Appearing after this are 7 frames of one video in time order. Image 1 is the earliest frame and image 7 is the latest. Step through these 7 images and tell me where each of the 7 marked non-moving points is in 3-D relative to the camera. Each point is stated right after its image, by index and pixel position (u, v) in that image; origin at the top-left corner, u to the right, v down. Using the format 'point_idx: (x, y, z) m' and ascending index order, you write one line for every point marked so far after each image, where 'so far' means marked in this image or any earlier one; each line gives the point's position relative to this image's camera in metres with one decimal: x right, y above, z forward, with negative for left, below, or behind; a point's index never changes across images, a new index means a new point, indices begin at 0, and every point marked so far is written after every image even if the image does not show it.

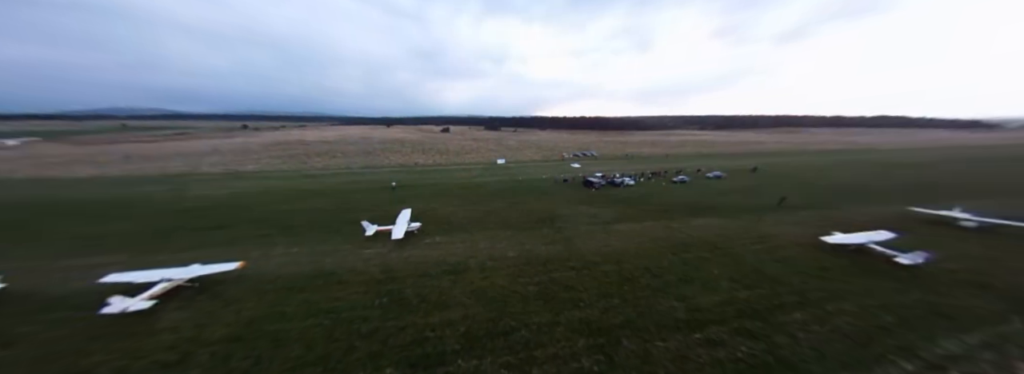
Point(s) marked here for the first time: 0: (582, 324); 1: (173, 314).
0: (+2.4, -4.7, +8.8) m
1: (-12.5, -4.7, +9.3) m
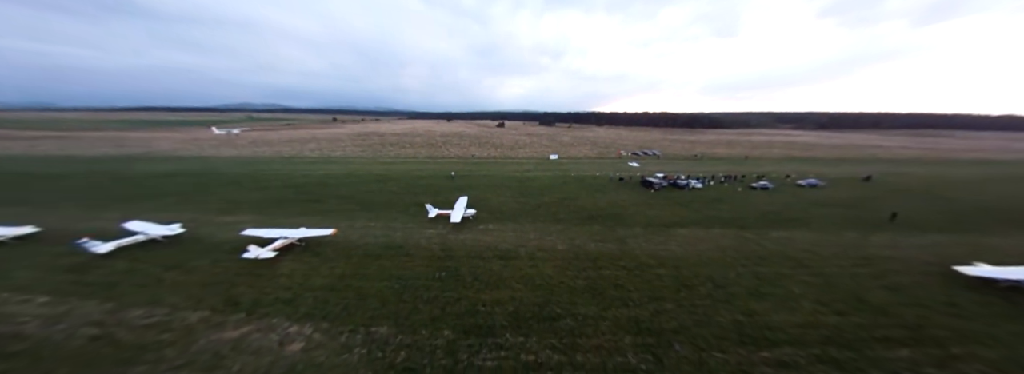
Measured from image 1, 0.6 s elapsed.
0: (+4.0, -4.6, +8.6) m
1: (-10.5, -3.6, +11.9) m
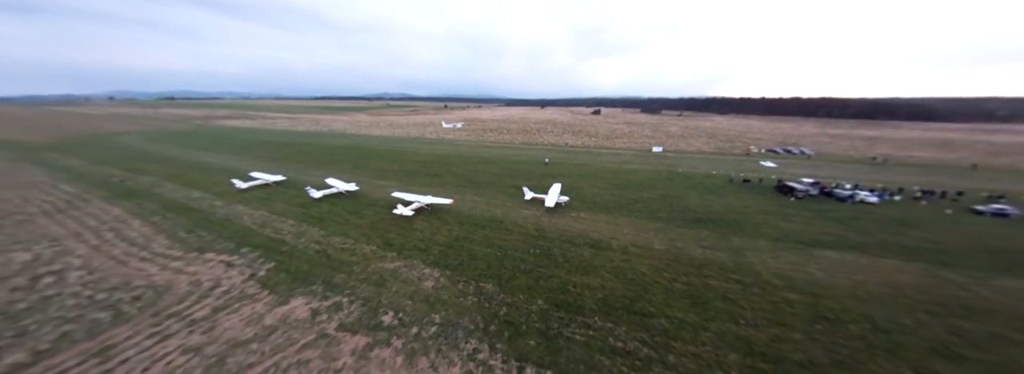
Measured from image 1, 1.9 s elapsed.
0: (+7.0, -4.7, +7.8) m
1: (-5.6, -2.1, +15.5) m
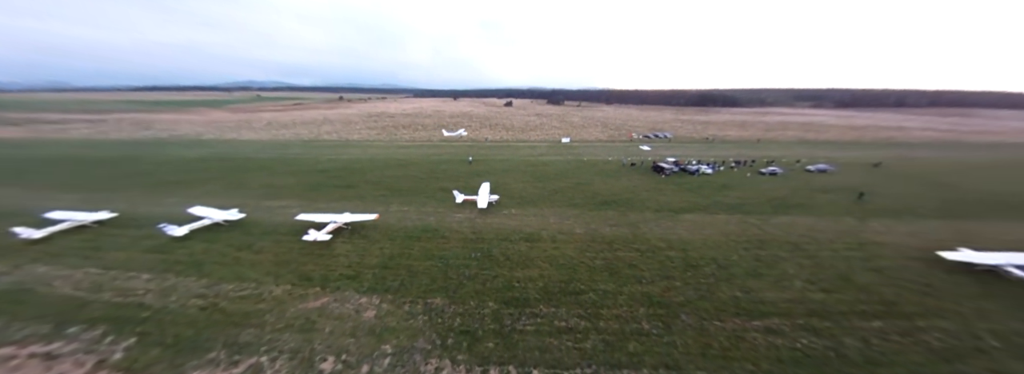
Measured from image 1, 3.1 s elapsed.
0: (+5.3, -4.4, +10.2) m
1: (-9.2, -3.1, +13.7) m
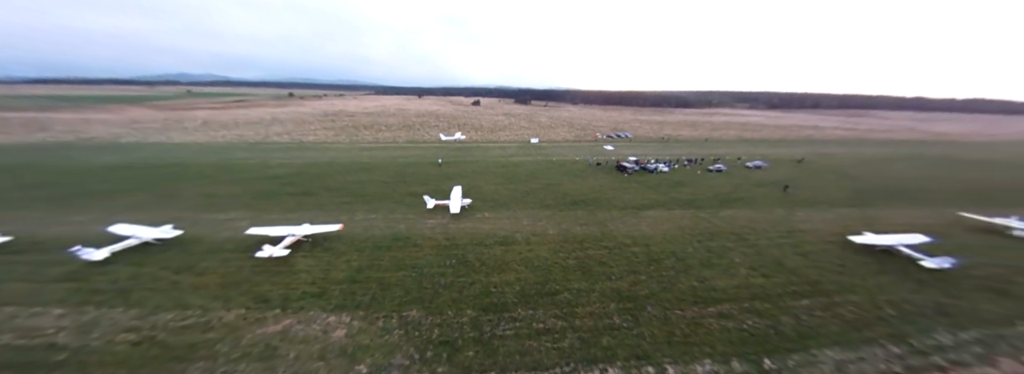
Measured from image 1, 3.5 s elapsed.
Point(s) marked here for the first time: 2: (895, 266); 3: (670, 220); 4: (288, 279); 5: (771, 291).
0: (+4.3, -4.5, +10.8) m
1: (-10.5, -3.6, +12.6) m
2: (+20.4, -4.4, +13.2) m
3: (+11.5, -2.4, +18.4) m
4: (-10.0, -4.1, +11.3) m
5: (+11.5, -4.6, +11.2) m
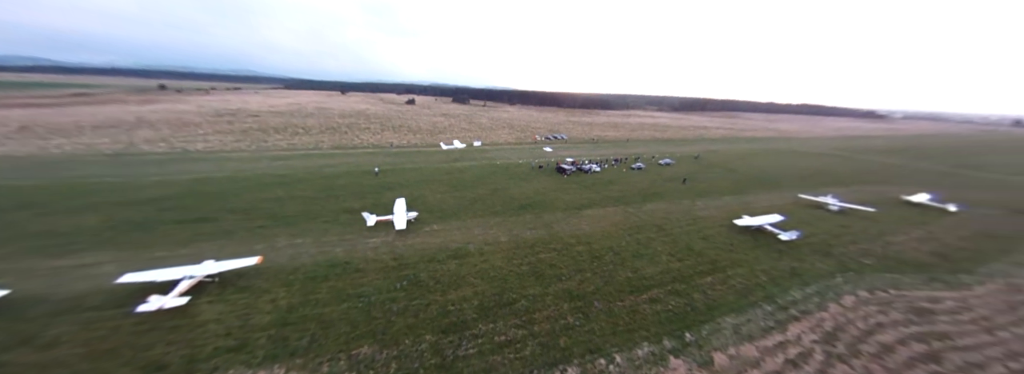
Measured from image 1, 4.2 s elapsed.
0: (+2.4, -4.9, +11.7) m
1: (-12.4, -4.8, +10.2) m
2: (+17.5, -3.9, +17.6) m
3: (+7.6, -2.5, +20.6) m
4: (-11.7, -5.3, +9.0) m
5: (+9.4, -4.7, +13.7) m
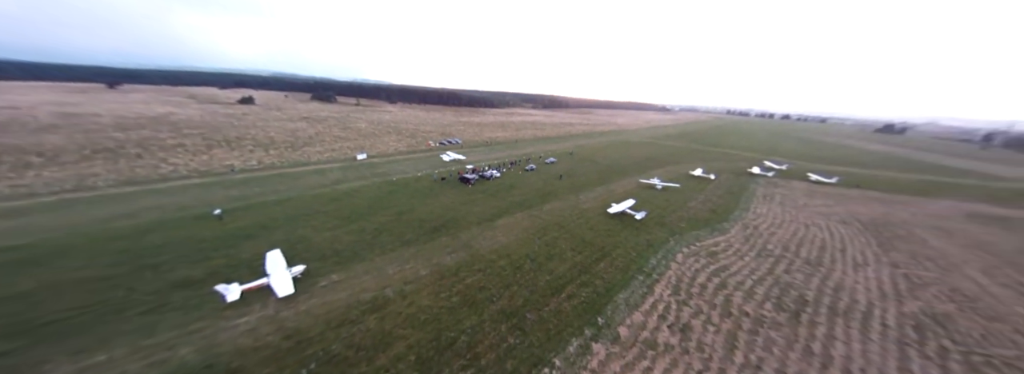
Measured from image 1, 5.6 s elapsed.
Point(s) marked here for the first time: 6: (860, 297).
0: (-0.6, -6.2, +12.3) m
1: (-13.6, -8.0, +5.2) m
2: (+10.8, -3.4, +23.5) m
3: (+0.3, -3.3, +22.5) m
4: (-12.4, -8.3, +4.4) m
5: (+4.9, -5.1, +16.8) m
6: (+20.6, -6.5, +14.9) m
